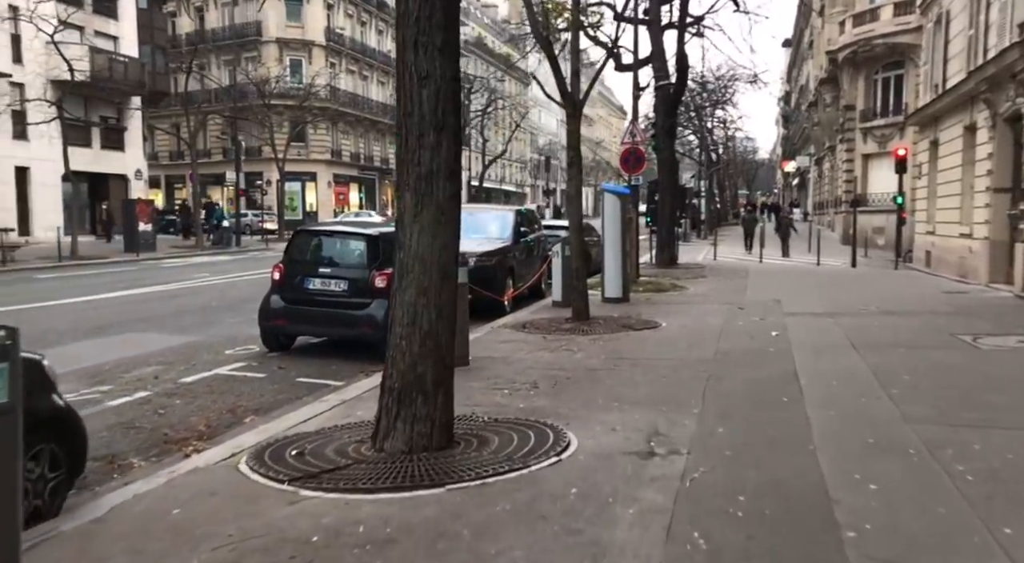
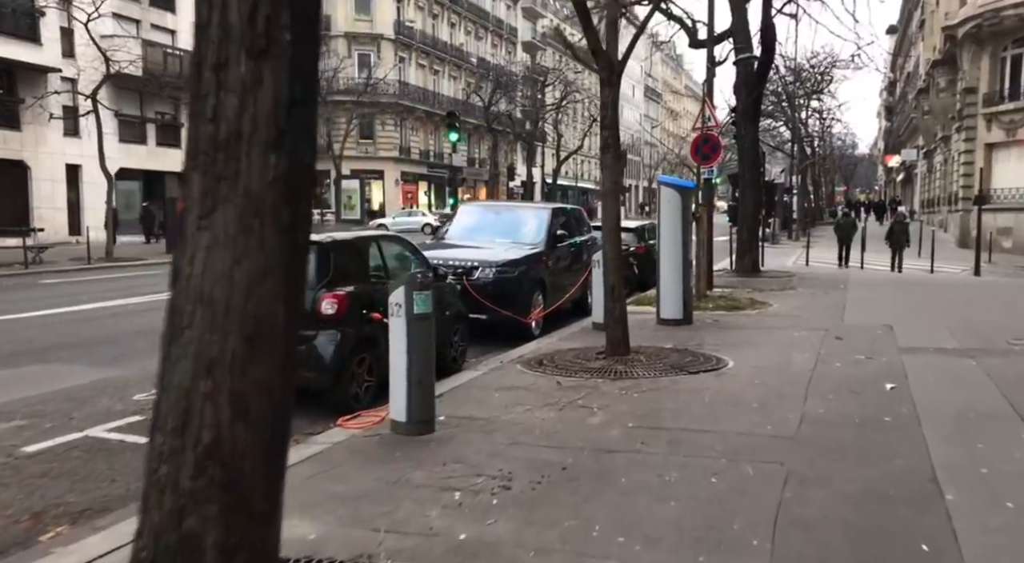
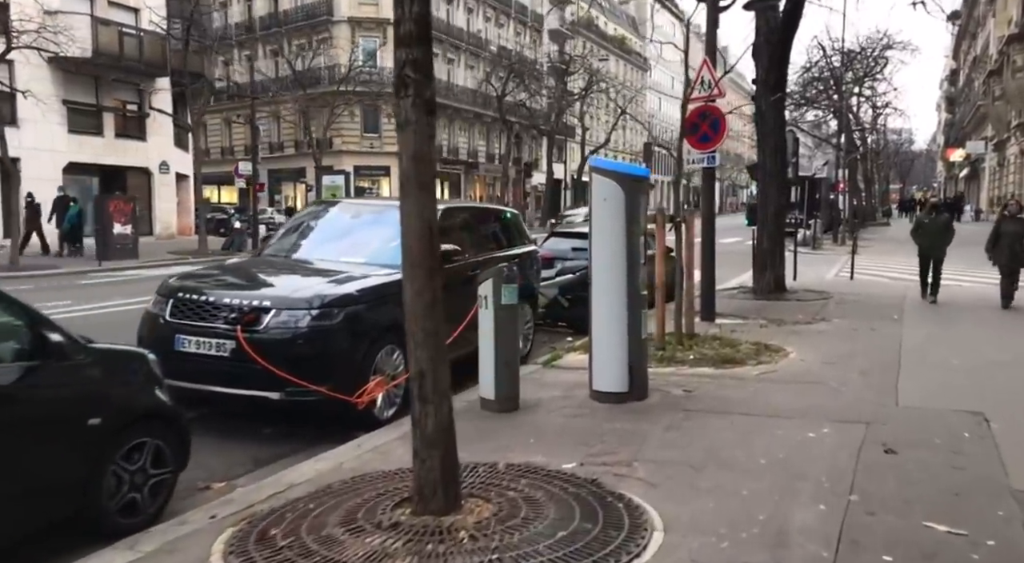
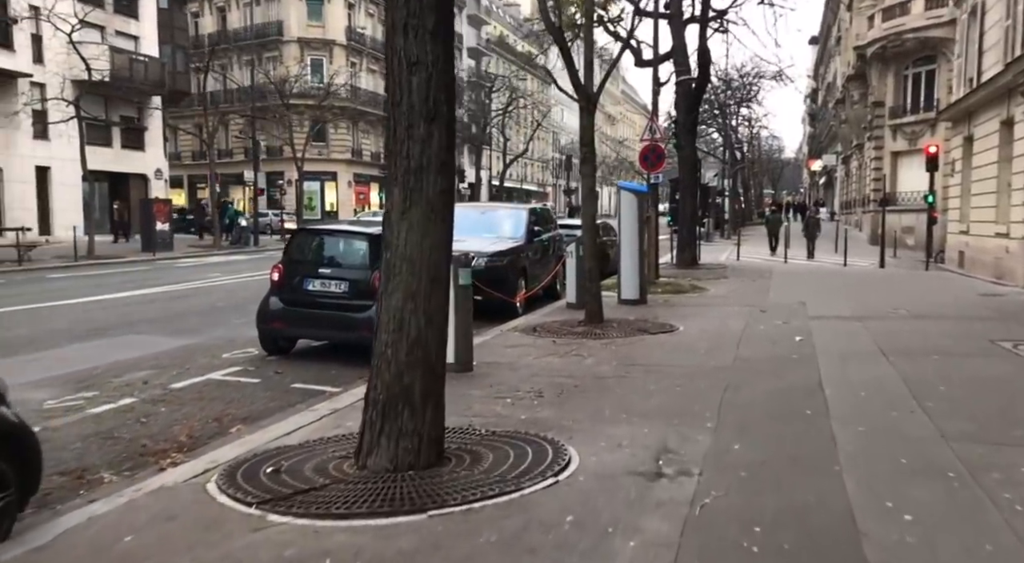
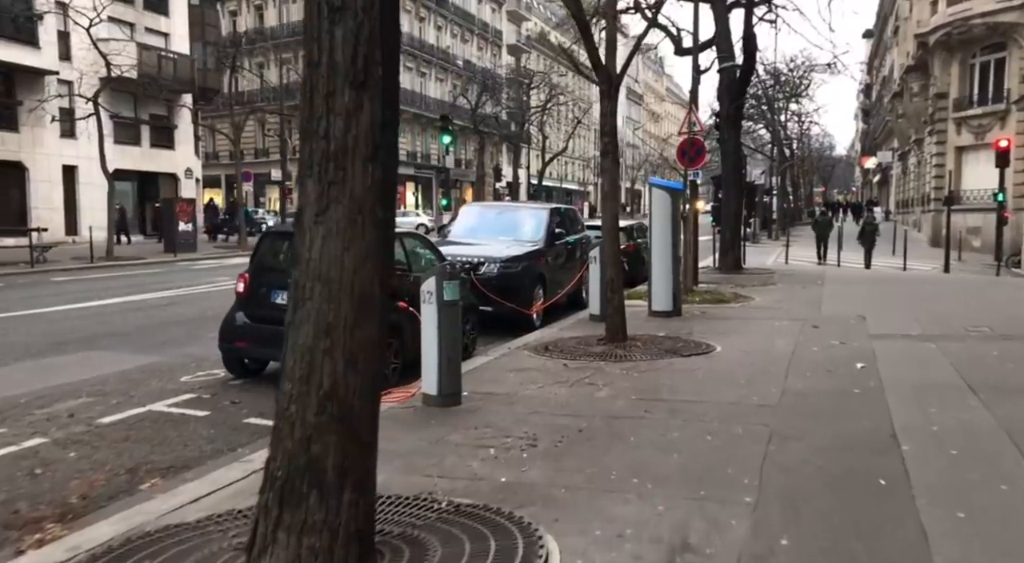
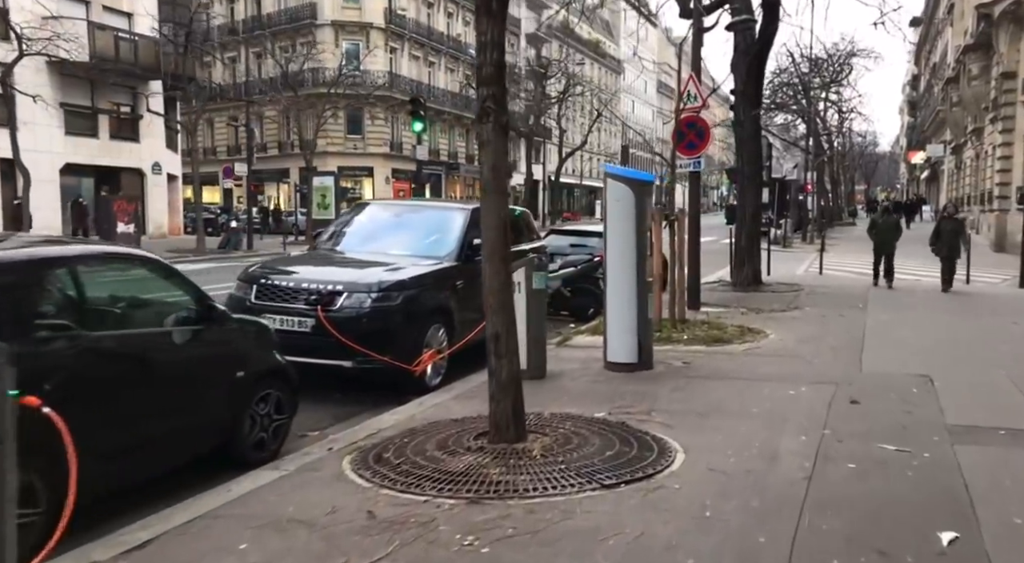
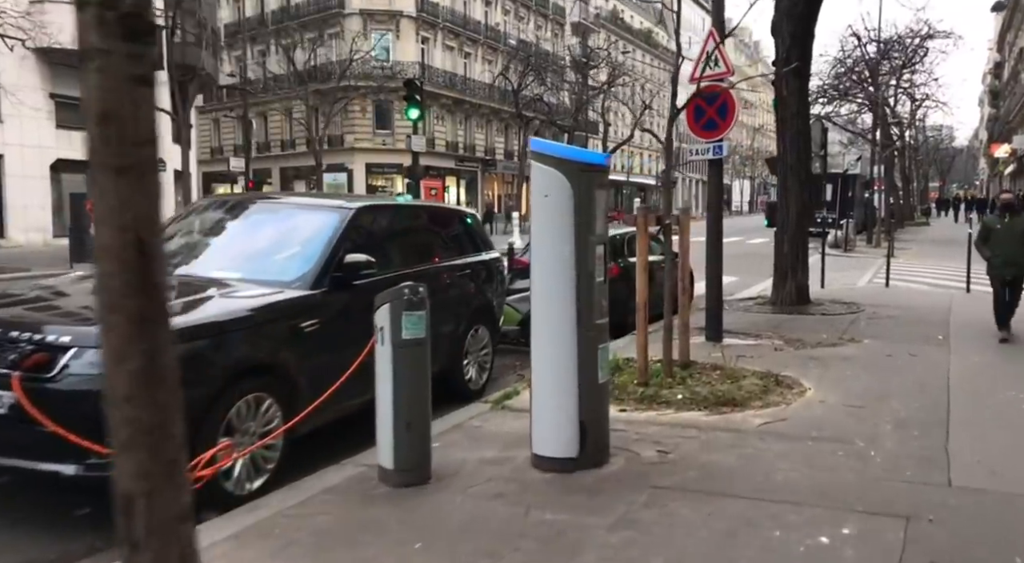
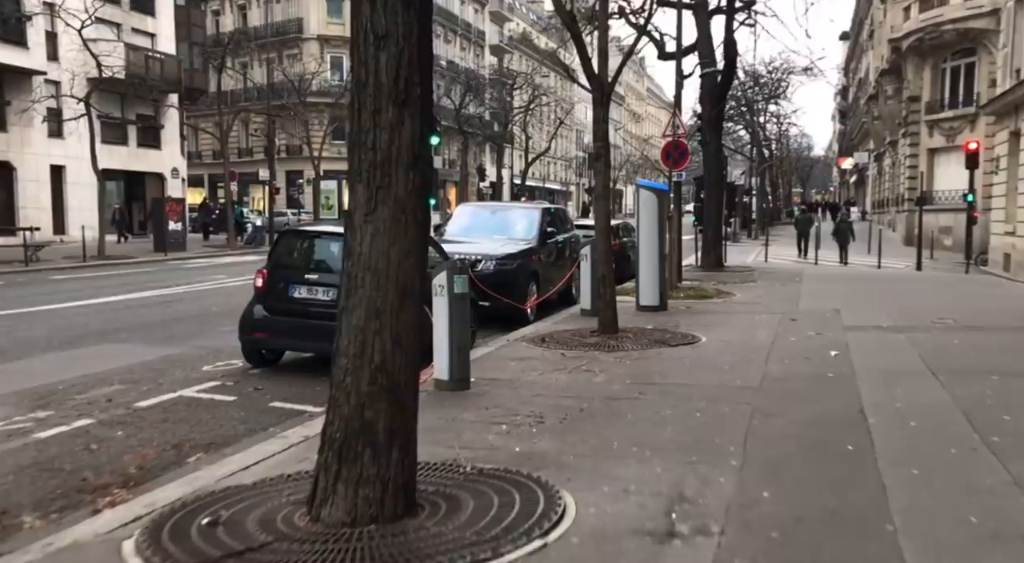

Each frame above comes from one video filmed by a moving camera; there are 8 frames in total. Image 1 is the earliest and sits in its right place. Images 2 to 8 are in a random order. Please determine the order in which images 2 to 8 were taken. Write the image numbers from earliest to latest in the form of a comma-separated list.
4, 8, 5, 2, 6, 3, 7
